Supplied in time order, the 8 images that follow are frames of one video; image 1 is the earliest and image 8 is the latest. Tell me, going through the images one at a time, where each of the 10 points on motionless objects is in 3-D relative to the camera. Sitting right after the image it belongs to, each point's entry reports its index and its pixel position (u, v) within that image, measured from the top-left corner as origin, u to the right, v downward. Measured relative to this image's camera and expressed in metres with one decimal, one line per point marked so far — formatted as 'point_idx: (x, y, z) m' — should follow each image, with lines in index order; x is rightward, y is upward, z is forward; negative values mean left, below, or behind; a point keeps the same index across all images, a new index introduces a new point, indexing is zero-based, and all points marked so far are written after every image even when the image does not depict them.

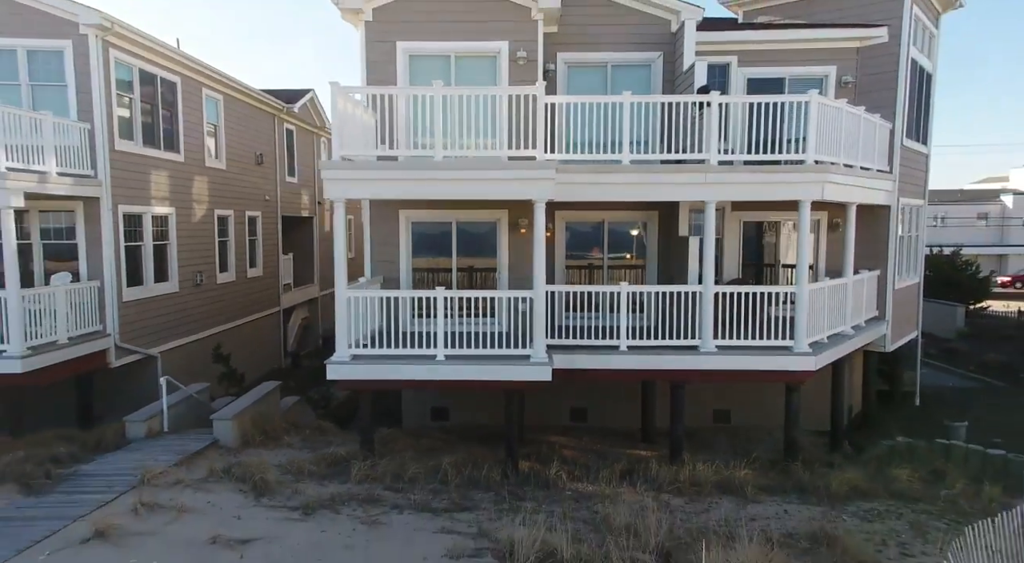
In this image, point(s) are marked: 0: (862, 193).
0: (+5.9, +1.5, +12.1) m
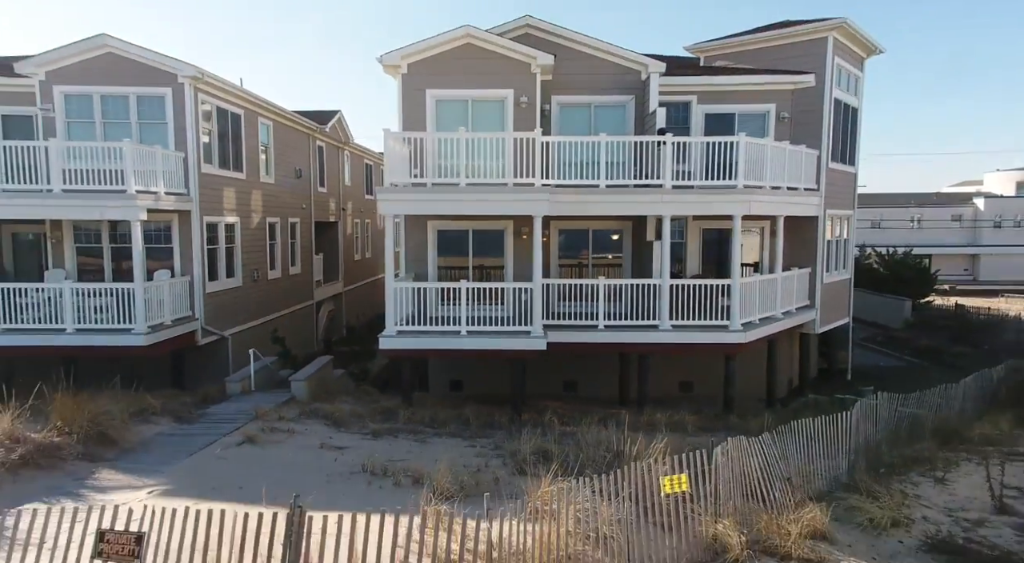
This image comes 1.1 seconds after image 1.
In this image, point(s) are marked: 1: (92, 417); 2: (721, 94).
0: (+6.0, +1.6, +15.4) m
1: (-5.5, -1.7, +9.4) m
2: (+4.8, +4.4, +15.9) m
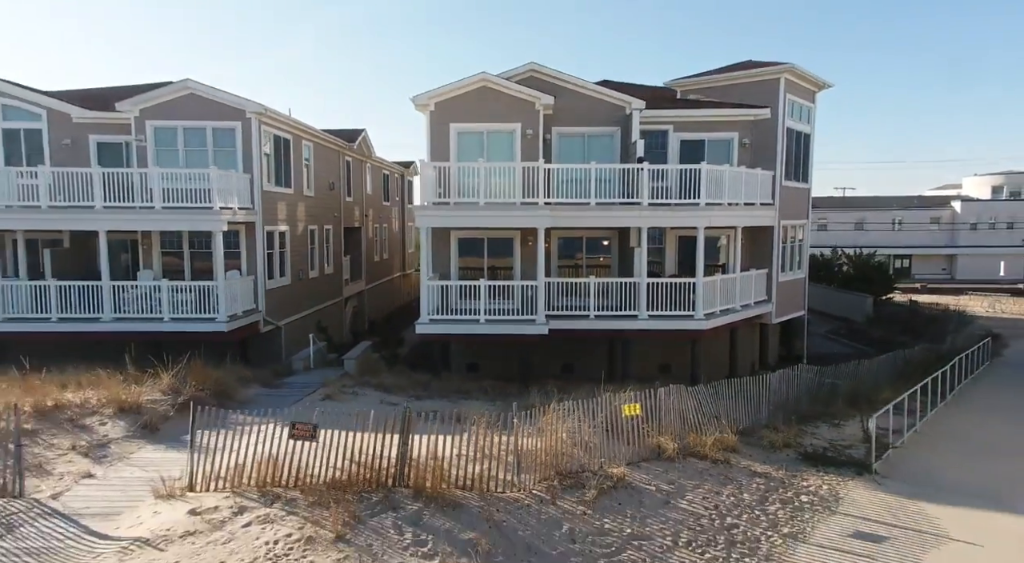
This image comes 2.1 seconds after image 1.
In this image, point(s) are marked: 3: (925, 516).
0: (+6.2, +1.6, +18.8) m
1: (-5.3, -1.7, +12.8) m
2: (+5.0, +4.4, +19.3) m
3: (+4.8, -2.8, +8.4) m
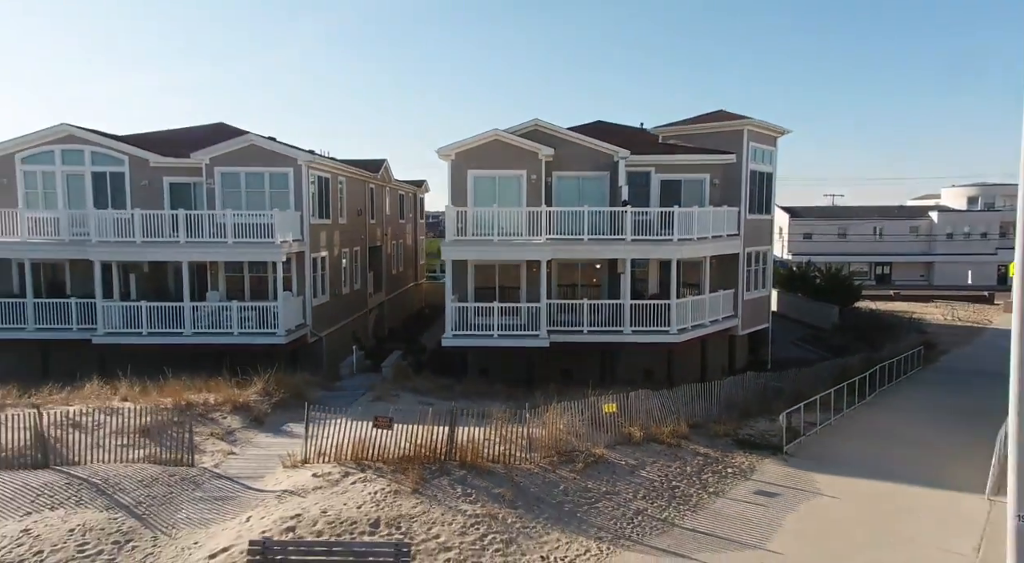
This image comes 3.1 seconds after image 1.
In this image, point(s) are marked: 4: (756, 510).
0: (+6.4, +1.0, +22.5) m
1: (-5.1, -2.3, +16.5) m
2: (+5.2, +3.8, +23.0) m
3: (+5.1, -3.4, +12.2) m
4: (+3.7, -3.5, +10.9) m
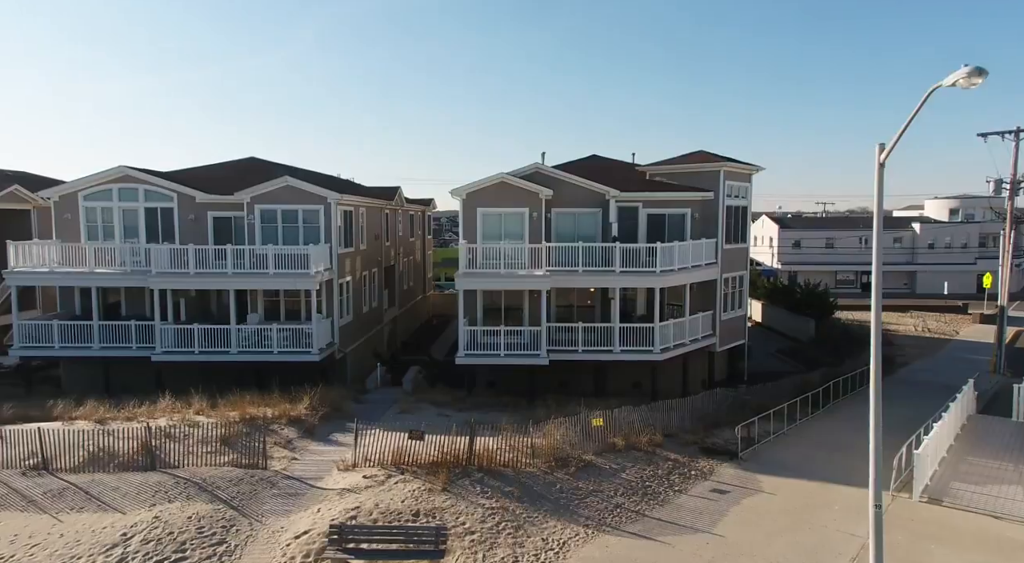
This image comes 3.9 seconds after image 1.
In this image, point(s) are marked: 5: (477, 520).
0: (+6.6, +0.2, +25.5) m
1: (-4.9, -3.2, +19.5) m
2: (+5.3, +2.9, +26.0) m
3: (+5.2, -4.3, +15.2) m
4: (+3.8, -4.4, +14.0) m
5: (-0.6, -4.3, +12.9) m
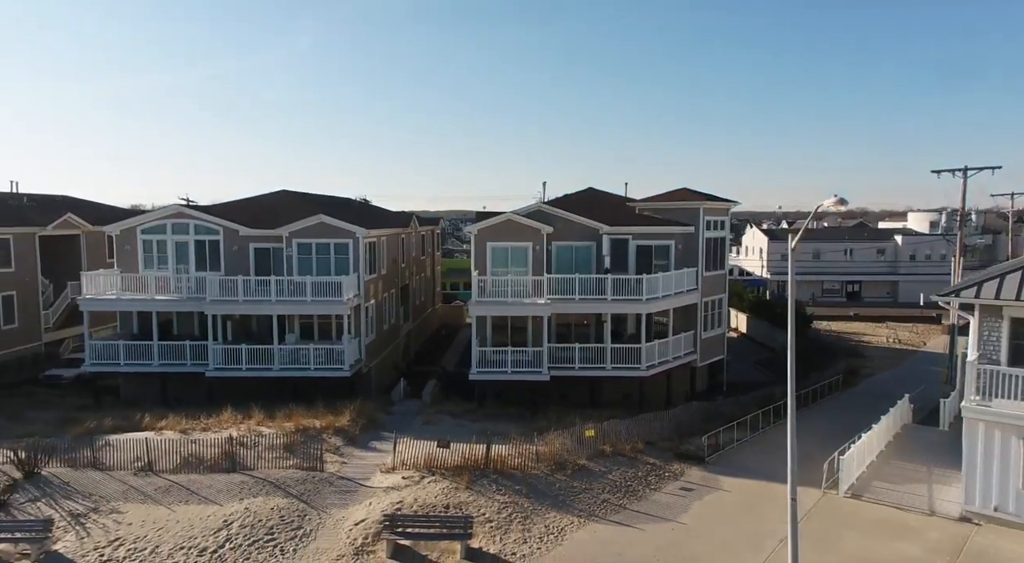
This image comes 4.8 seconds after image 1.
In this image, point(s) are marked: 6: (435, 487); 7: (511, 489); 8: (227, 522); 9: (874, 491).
0: (+6.8, -0.8, +29.2) m
1: (-4.7, -4.2, +23.2) m
2: (+5.6, +1.9, +29.7) m
3: (+5.4, -5.3, +18.9) m
4: (+4.0, -5.4, +17.6) m
5: (-0.4, -5.3, +16.6) m
6: (-1.9, -5.0, +17.4) m
7: (0.0, -5.1, +17.6) m
8: (-6.3, -5.3, +15.6) m
9: (+8.9, -5.1, +17.6) m
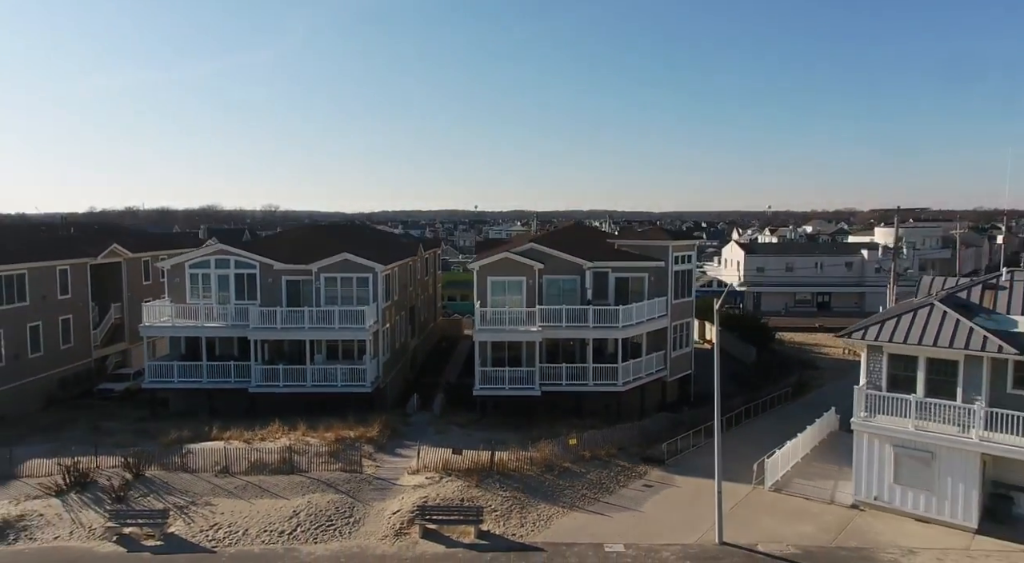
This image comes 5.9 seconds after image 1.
0: (+6.6, -2.2, +34.2) m
1: (-4.8, -5.6, +28.1) m
2: (+5.4, +0.6, +34.7) m
3: (+5.4, -6.6, +23.9) m
4: (+4.0, -6.7, +22.6) m
5: (-0.4, -6.7, +21.5) m
6: (-1.9, -6.4, +22.4) m
7: (0.0, -6.5, +22.6) m
8: (-6.3, -6.6, +20.5) m
9: (+8.9, -6.5, +22.6) m
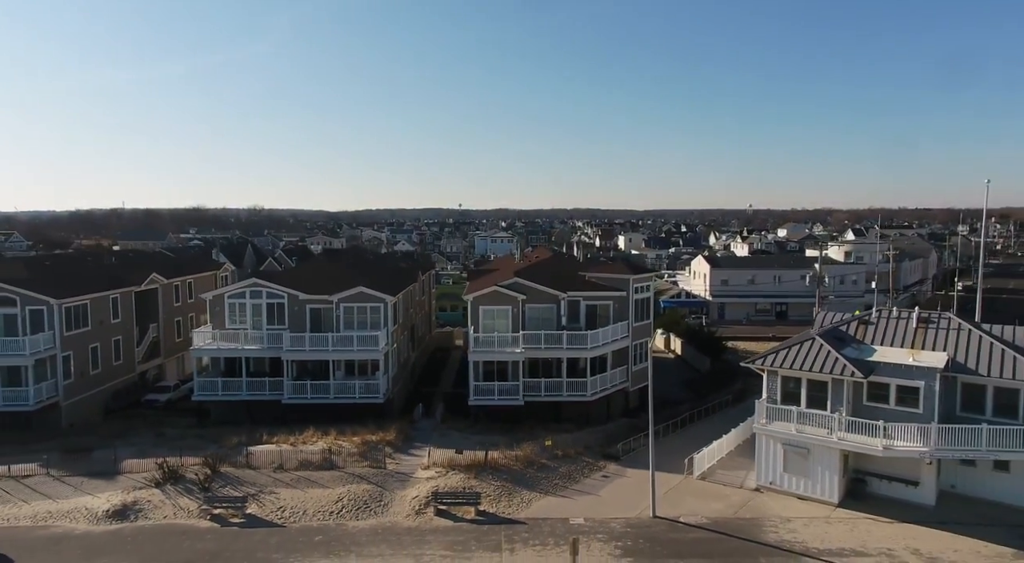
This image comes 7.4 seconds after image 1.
0: (+5.9, -3.8, +41.3) m
1: (-5.4, -7.2, +34.9) m
2: (+4.6, -1.0, +41.7) m
3: (+4.9, -8.2, +31.0) m
4: (+3.6, -8.4, +29.7) m
5: (-0.8, -8.3, +28.5) m
6: (-2.3, -8.0, +29.3) m
7: (-0.5, -8.1, +29.5) m
8: (-6.6, -8.3, +27.3) m
9: (+8.5, -8.1, +29.8) m
